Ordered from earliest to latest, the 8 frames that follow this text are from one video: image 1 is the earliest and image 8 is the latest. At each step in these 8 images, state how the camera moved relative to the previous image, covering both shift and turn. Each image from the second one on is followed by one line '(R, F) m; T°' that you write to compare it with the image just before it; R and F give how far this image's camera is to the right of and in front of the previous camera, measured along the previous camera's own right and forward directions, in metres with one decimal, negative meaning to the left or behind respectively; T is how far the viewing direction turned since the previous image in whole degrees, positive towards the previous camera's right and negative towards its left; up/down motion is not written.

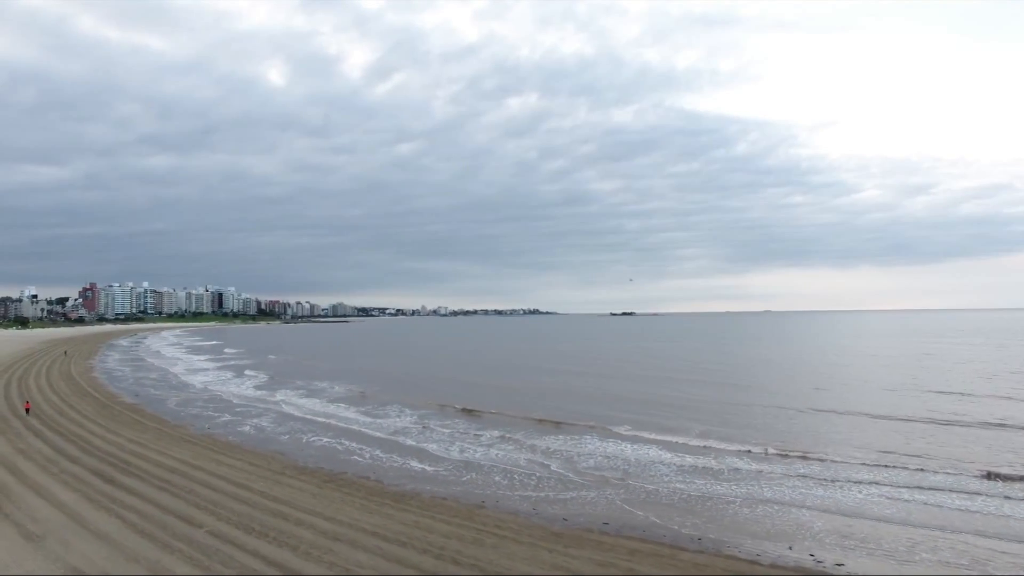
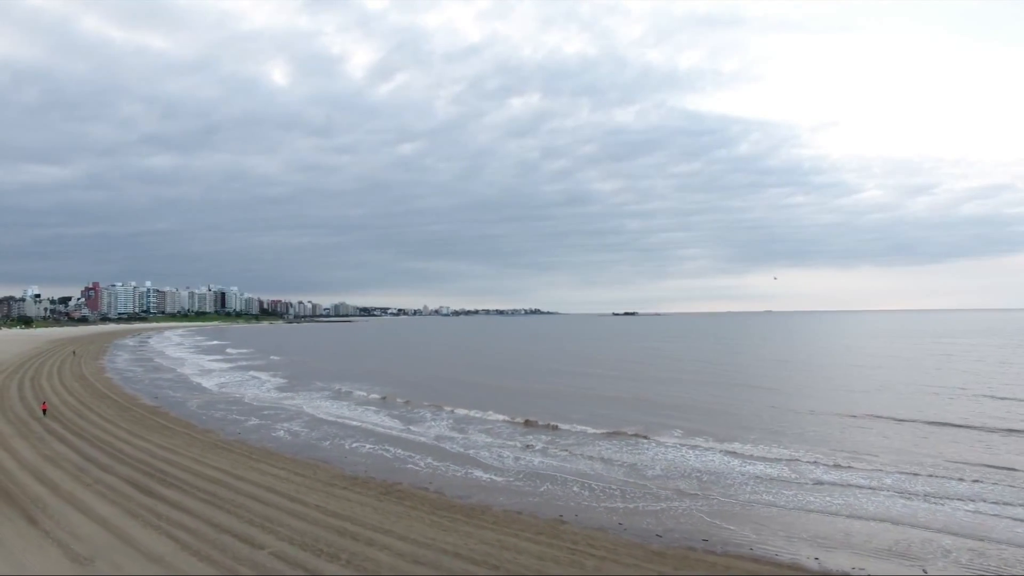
(-1.3, +0.8) m; 0°
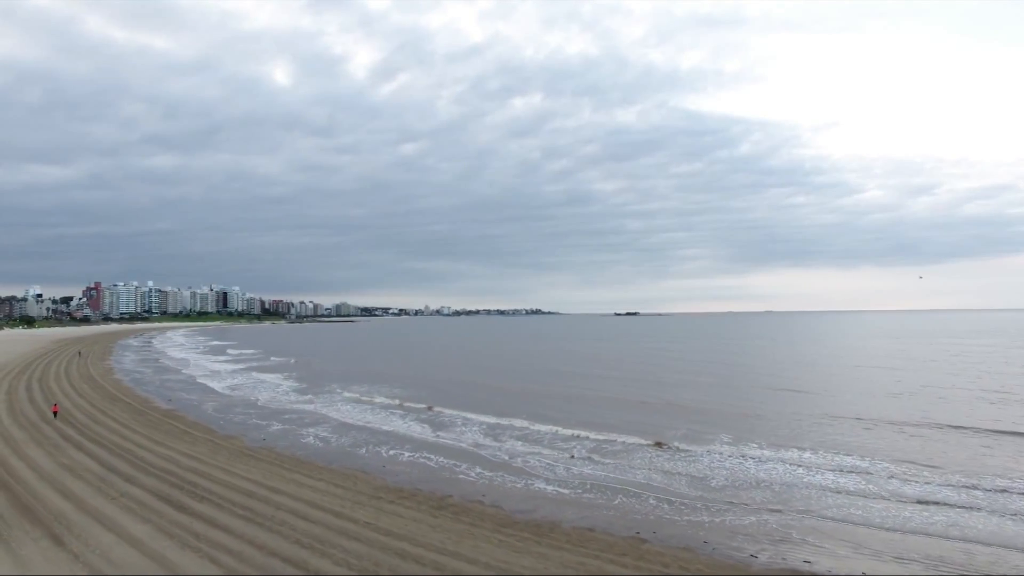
(-1.1, +0.8) m; 0°
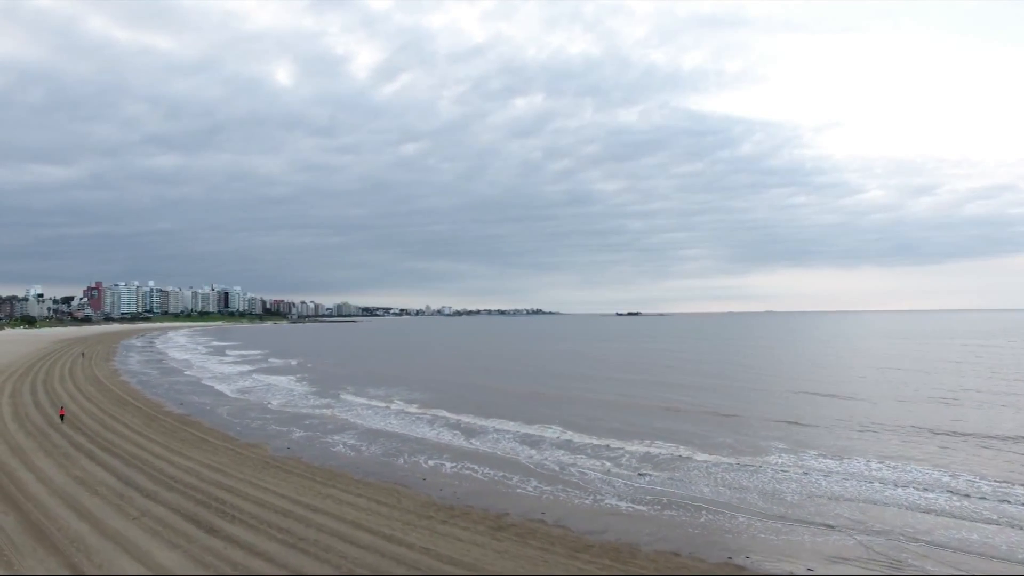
(-1.0, +1.0) m; 0°
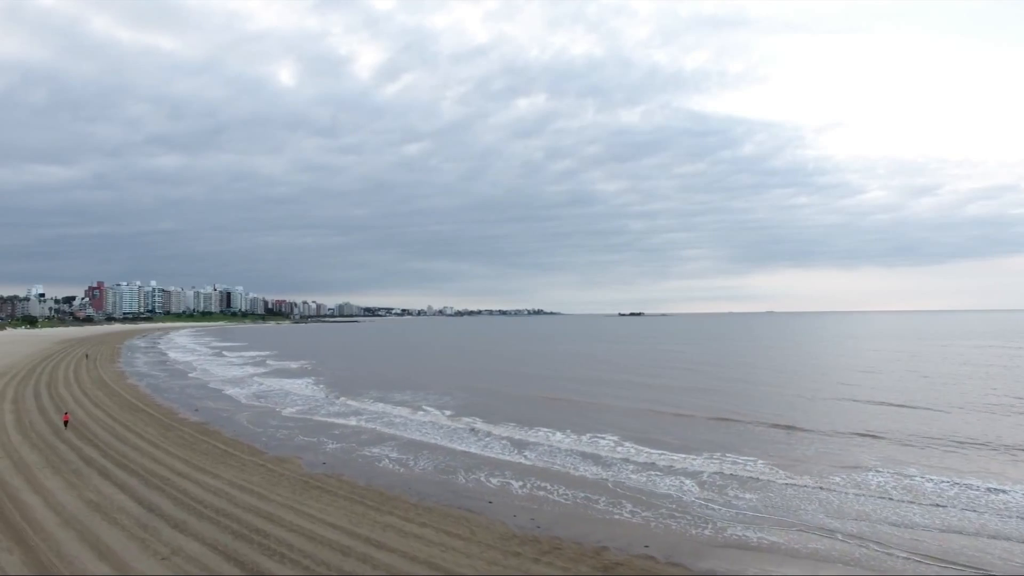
(-1.4, +1.5) m; 0°
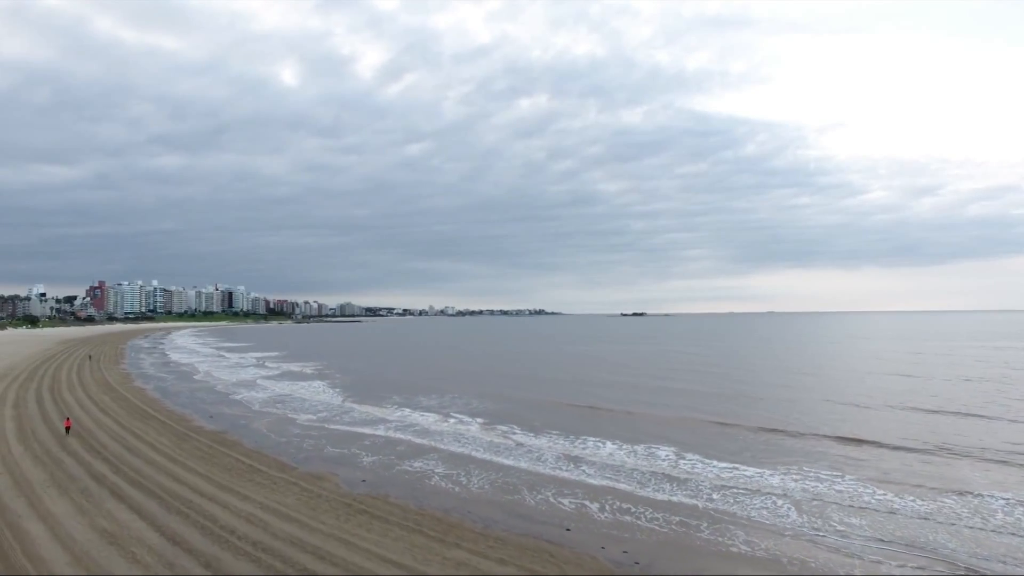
(-1.3, +1.4) m; 0°
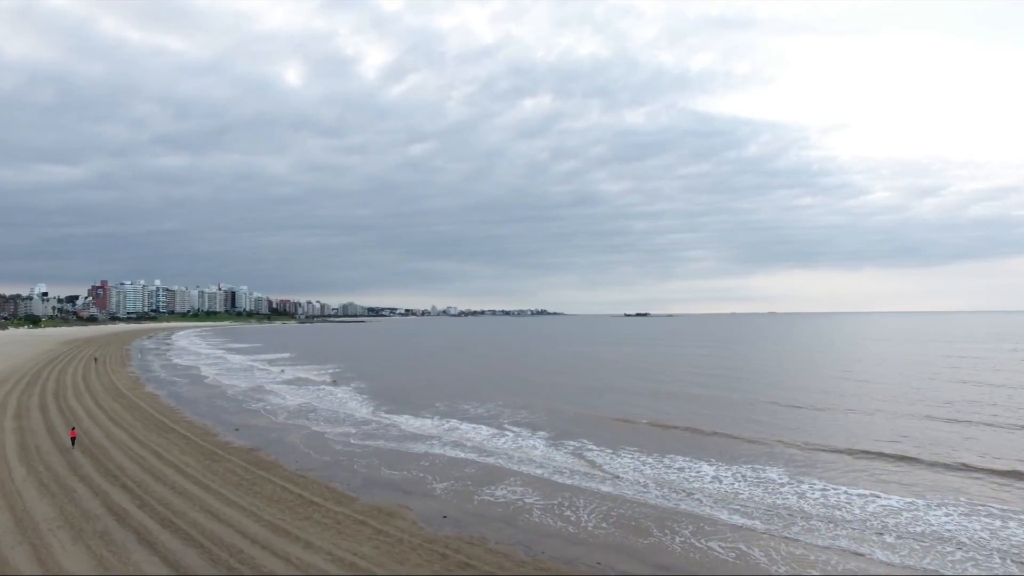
(-1.9, +2.1) m; 0°
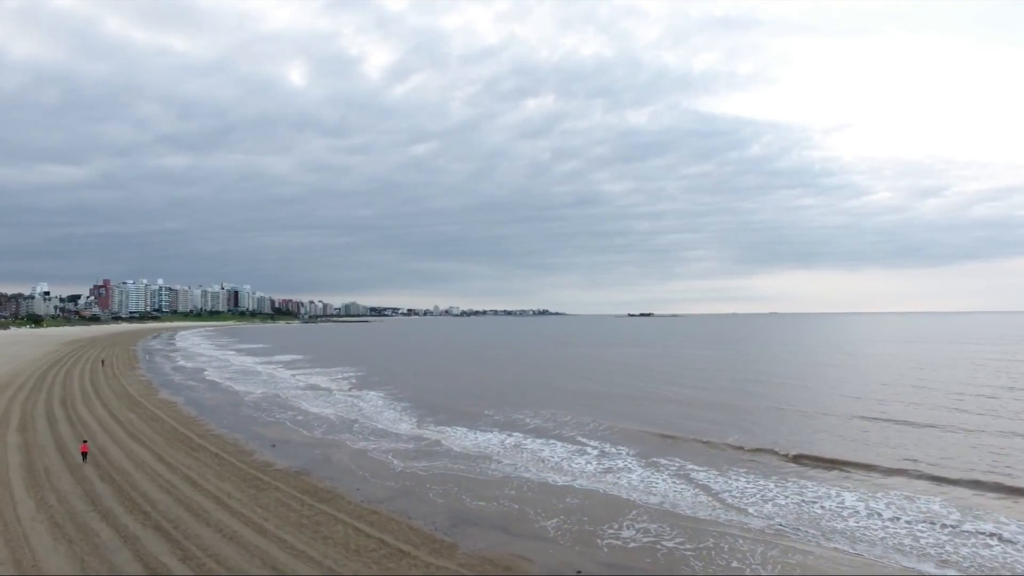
(-2.0, +2.1) m; 0°
